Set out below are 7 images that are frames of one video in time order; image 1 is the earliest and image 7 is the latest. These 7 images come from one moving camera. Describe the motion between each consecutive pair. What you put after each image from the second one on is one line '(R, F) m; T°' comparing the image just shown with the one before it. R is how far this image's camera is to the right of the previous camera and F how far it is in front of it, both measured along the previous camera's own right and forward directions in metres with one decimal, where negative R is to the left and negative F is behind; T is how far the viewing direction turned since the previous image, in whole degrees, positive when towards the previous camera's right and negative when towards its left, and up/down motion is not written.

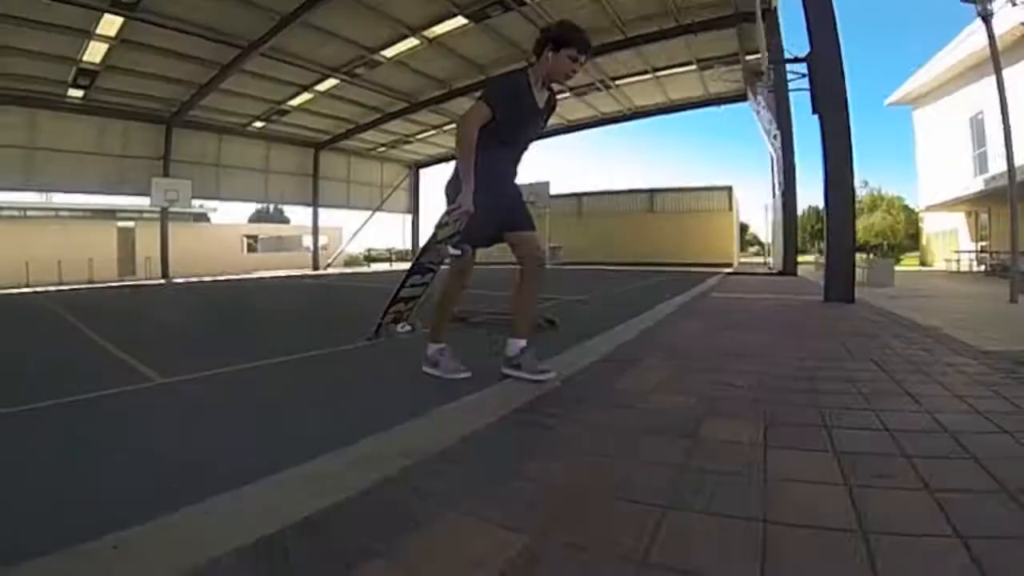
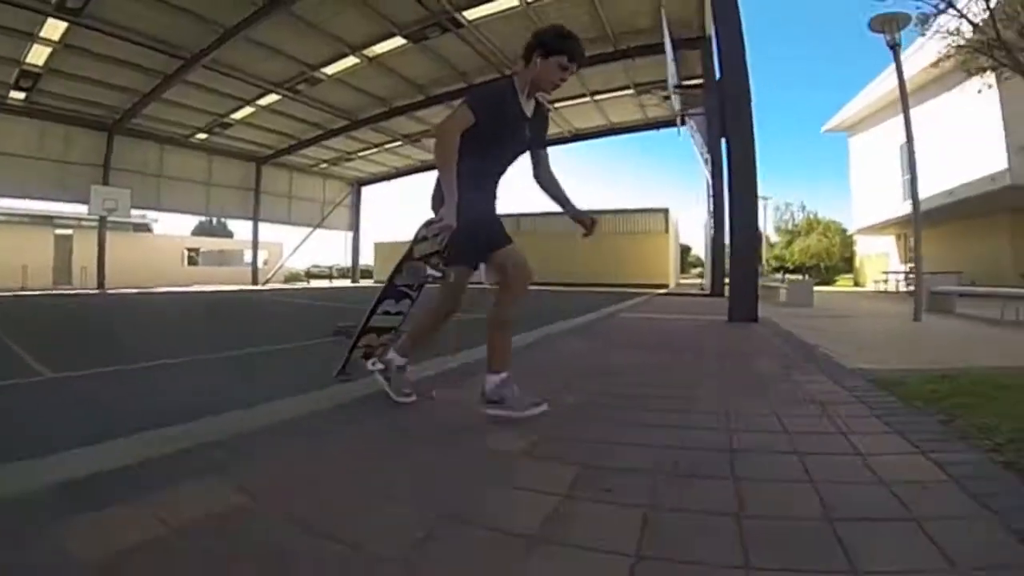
(+0.8, 0.0) m; +2°
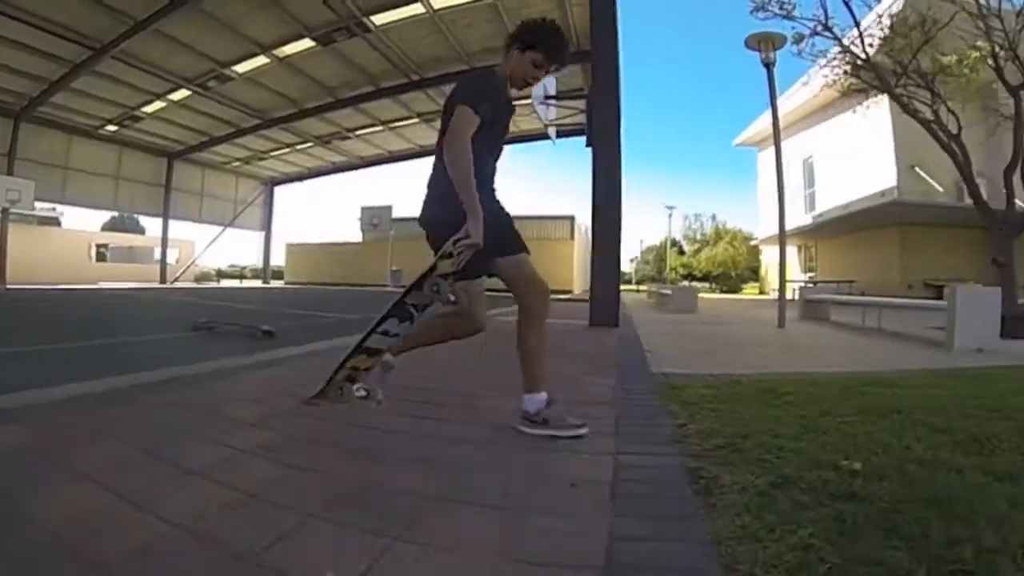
(+1.1, -0.1) m; +3°
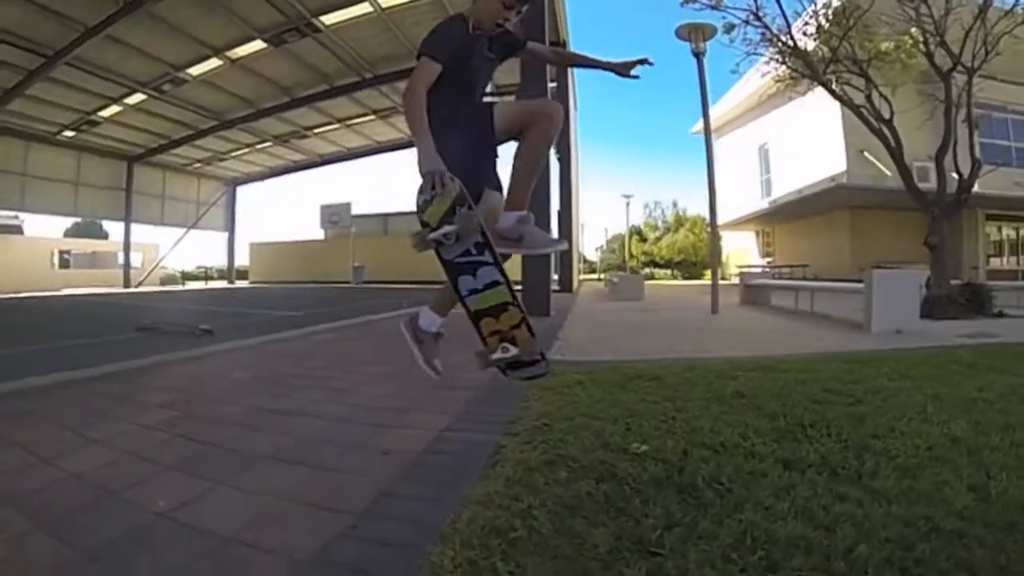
(+0.8, -0.2) m; -1°
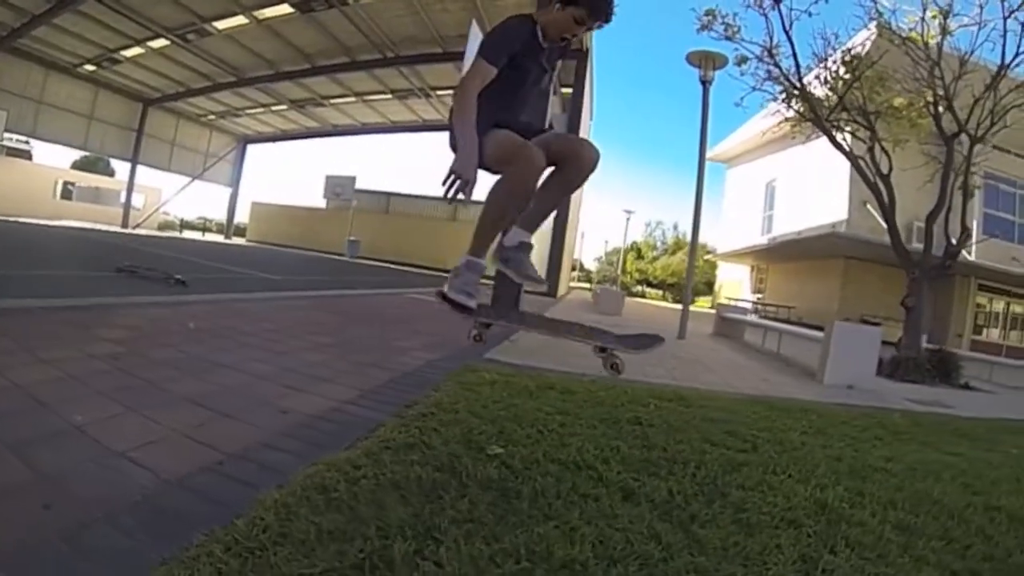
(+0.6, -0.1) m; -2°
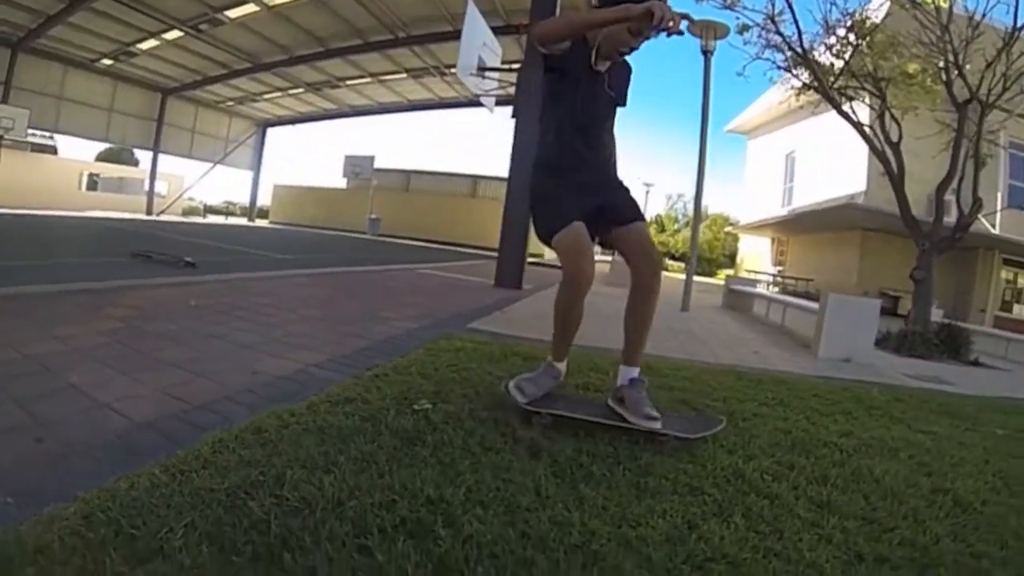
(+0.5, -0.1) m; -4°
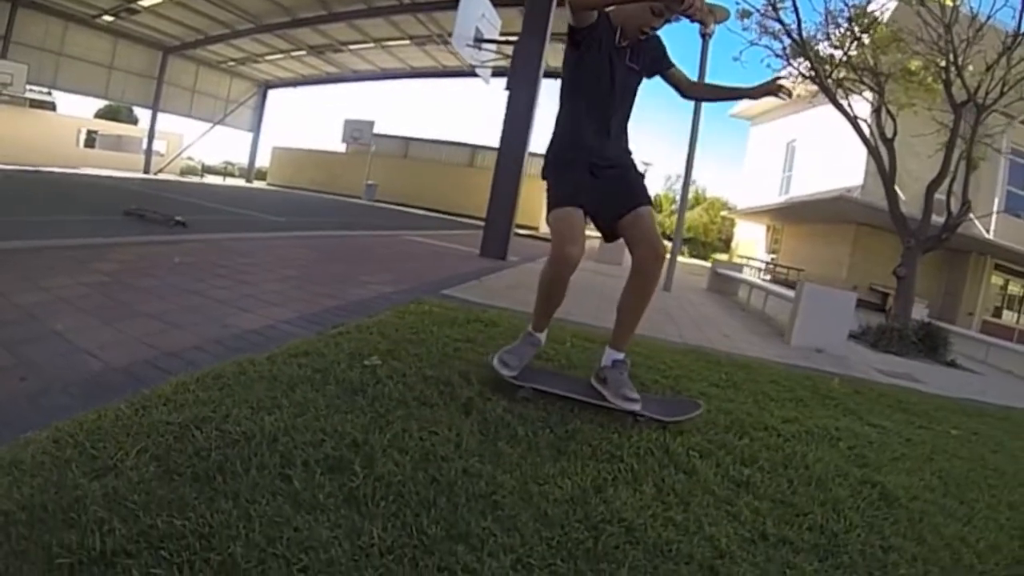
(+0.2, -0.1) m; 0°
